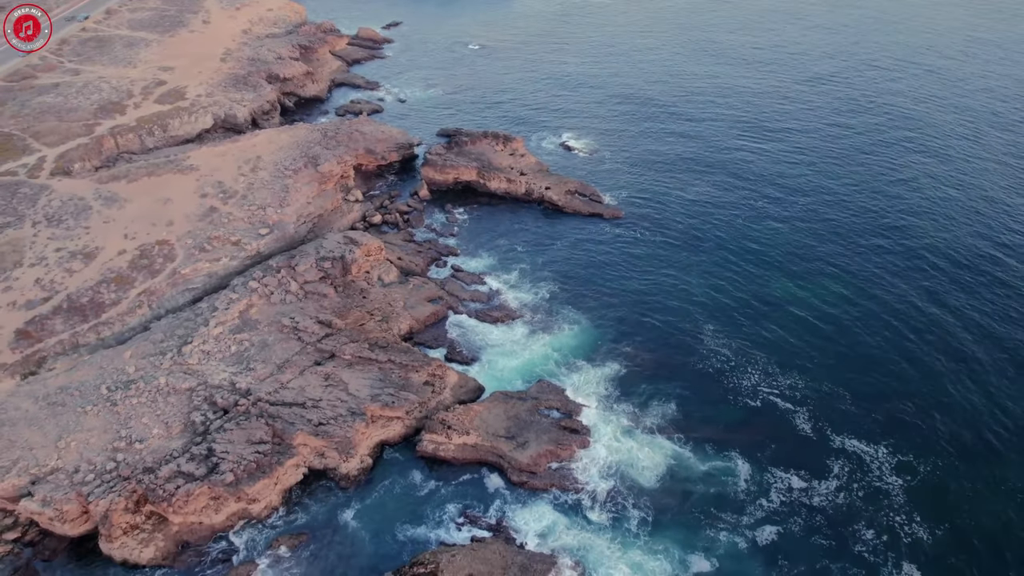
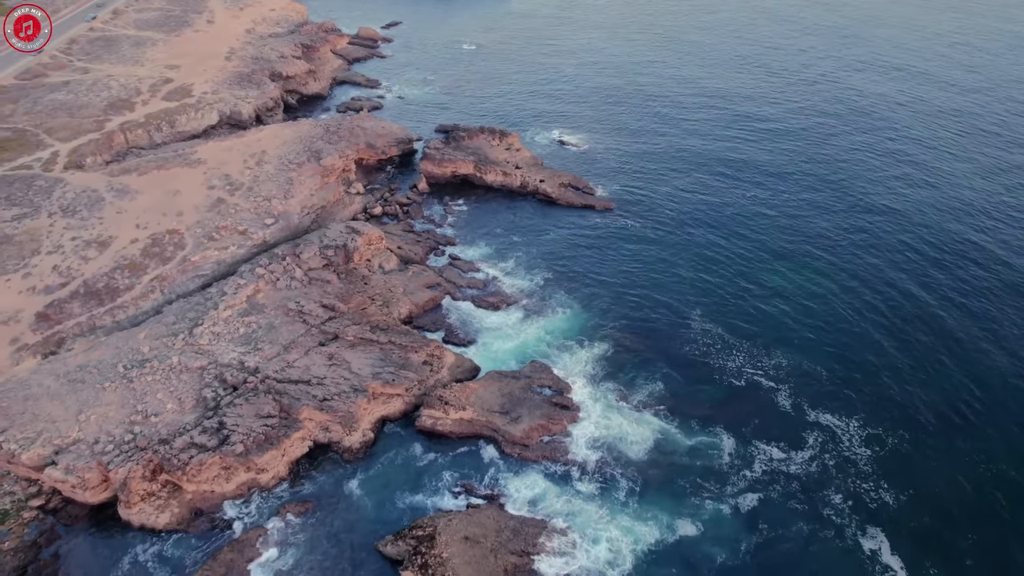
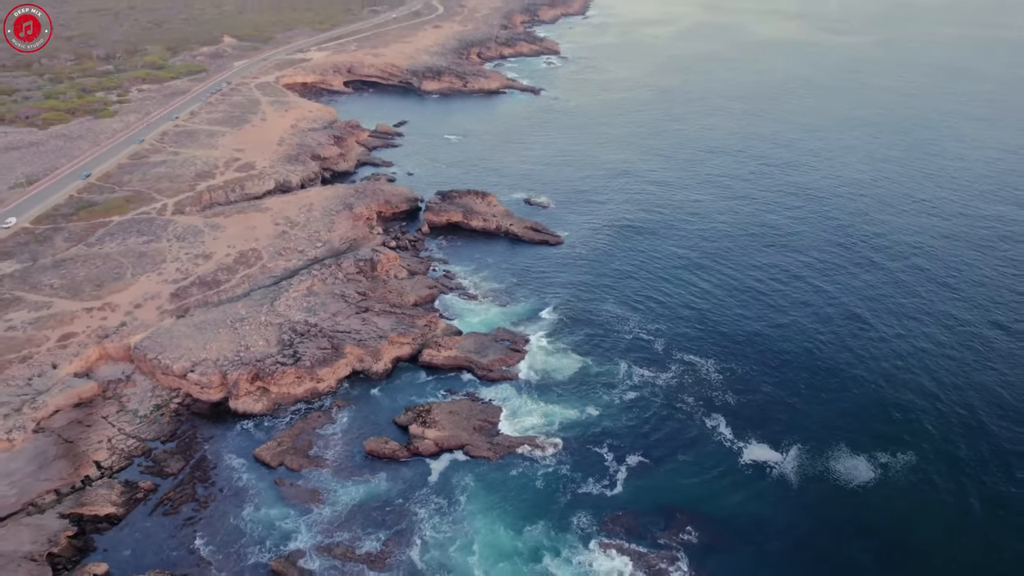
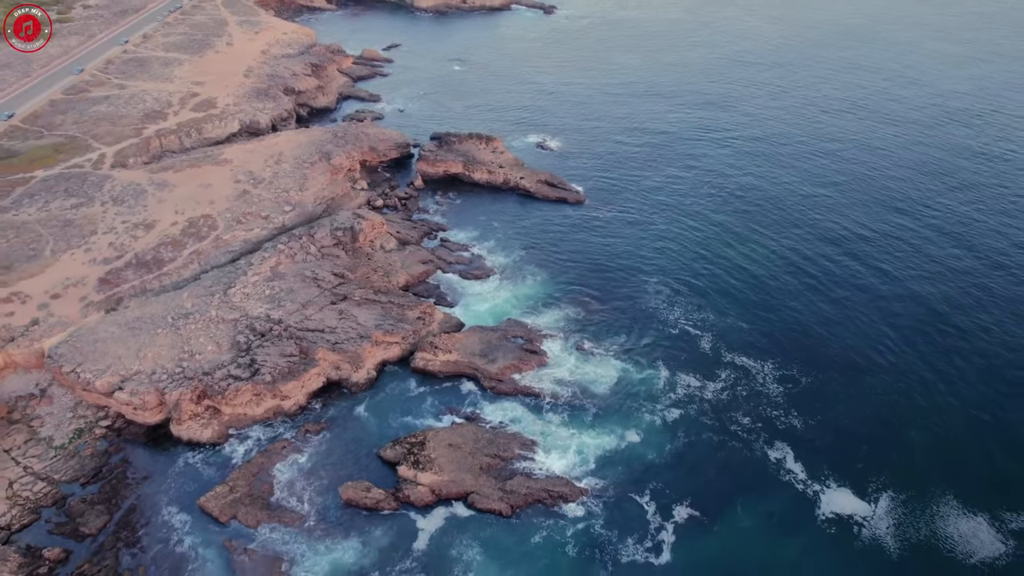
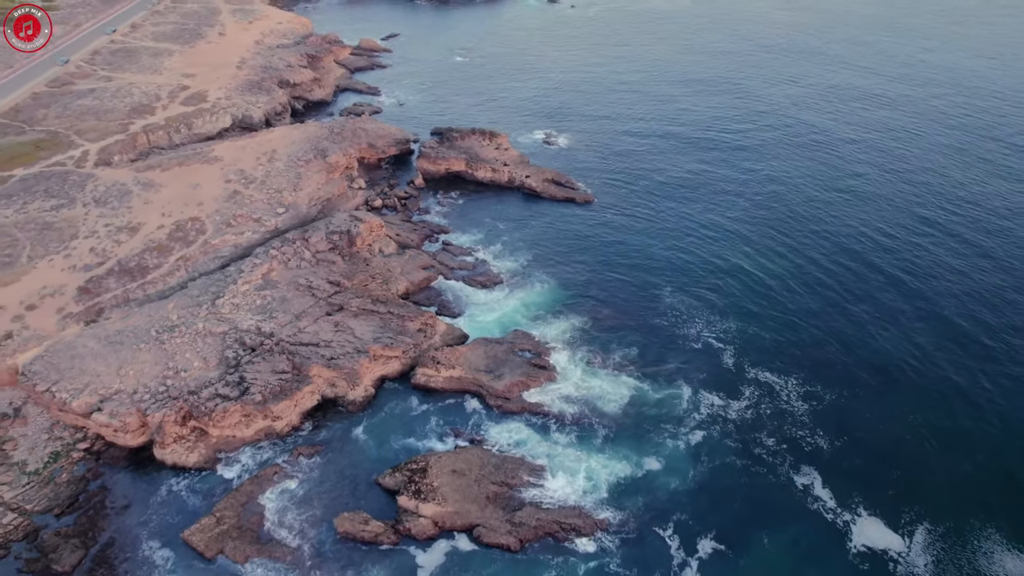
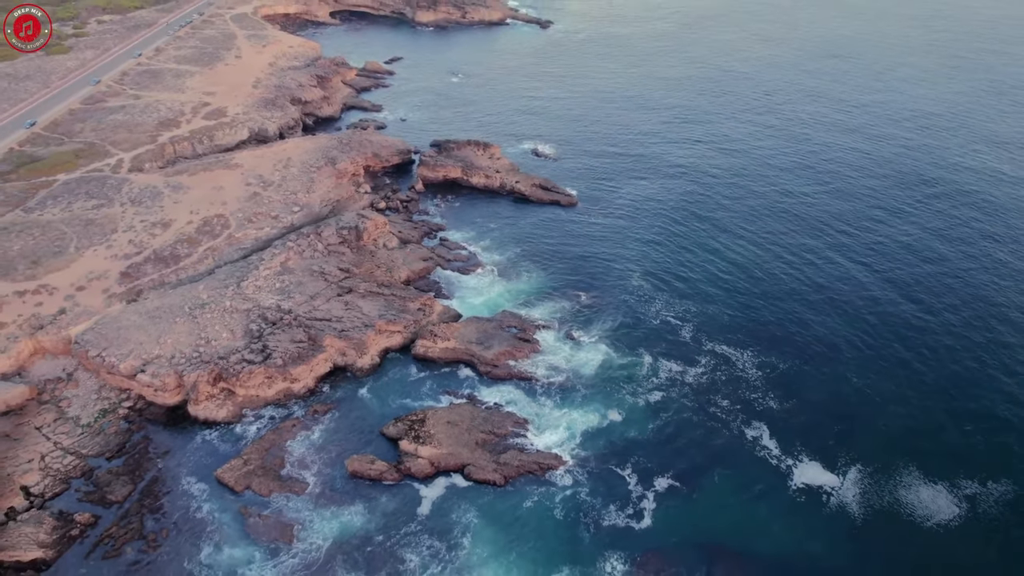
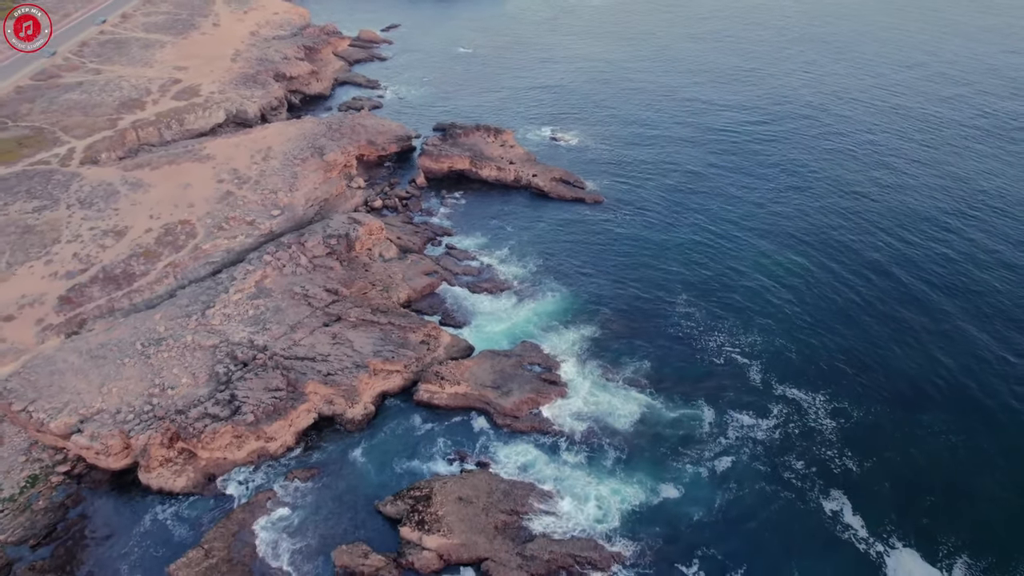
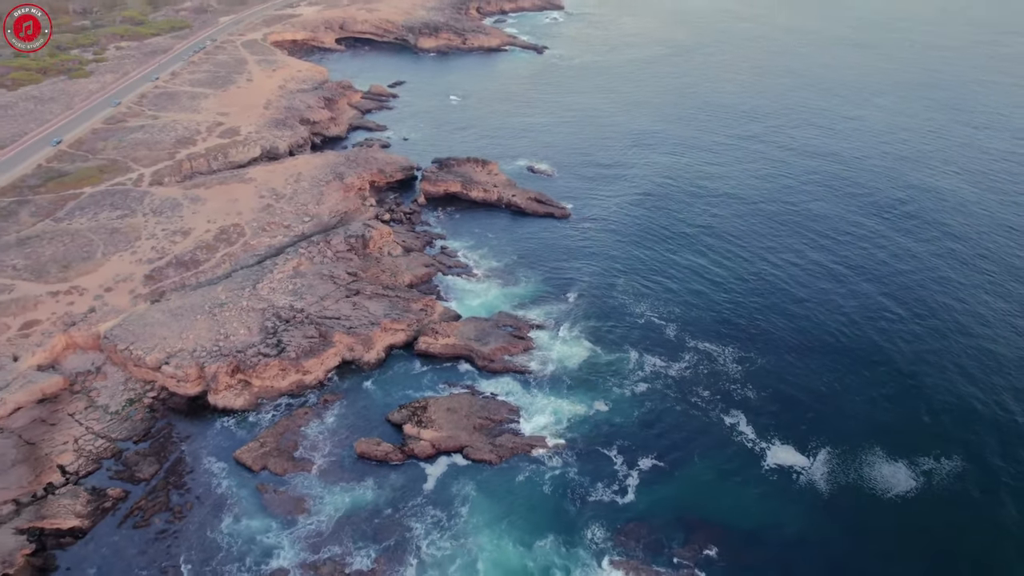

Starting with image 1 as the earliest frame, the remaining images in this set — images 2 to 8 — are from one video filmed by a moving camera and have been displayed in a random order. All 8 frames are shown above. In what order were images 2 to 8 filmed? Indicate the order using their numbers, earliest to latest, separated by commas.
2, 7, 5, 4, 6, 8, 3
